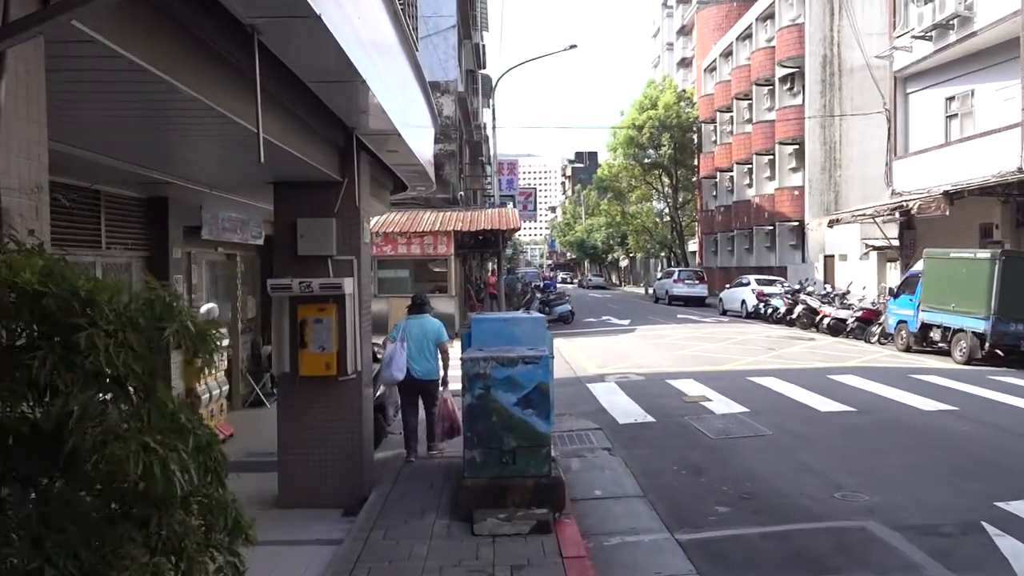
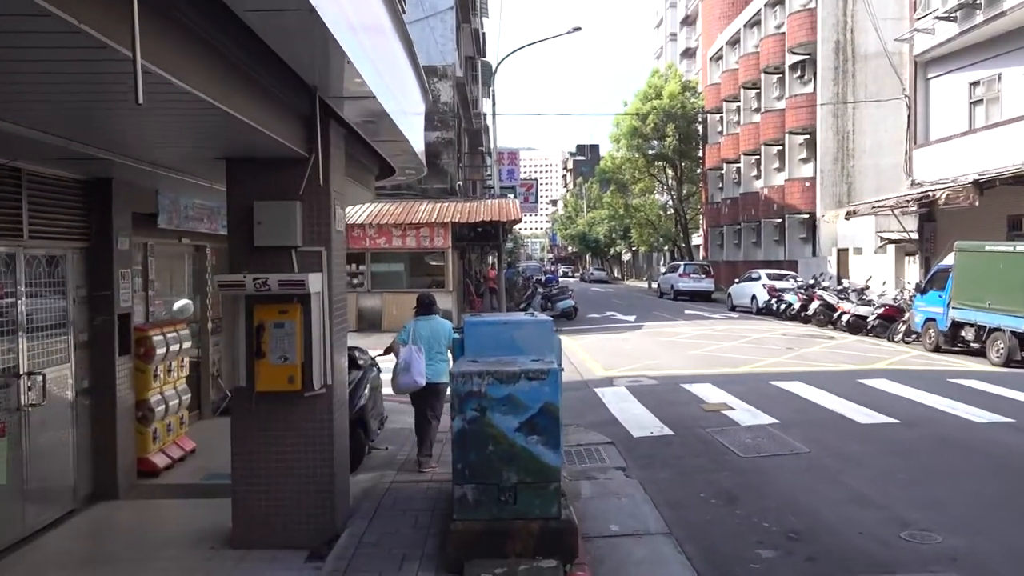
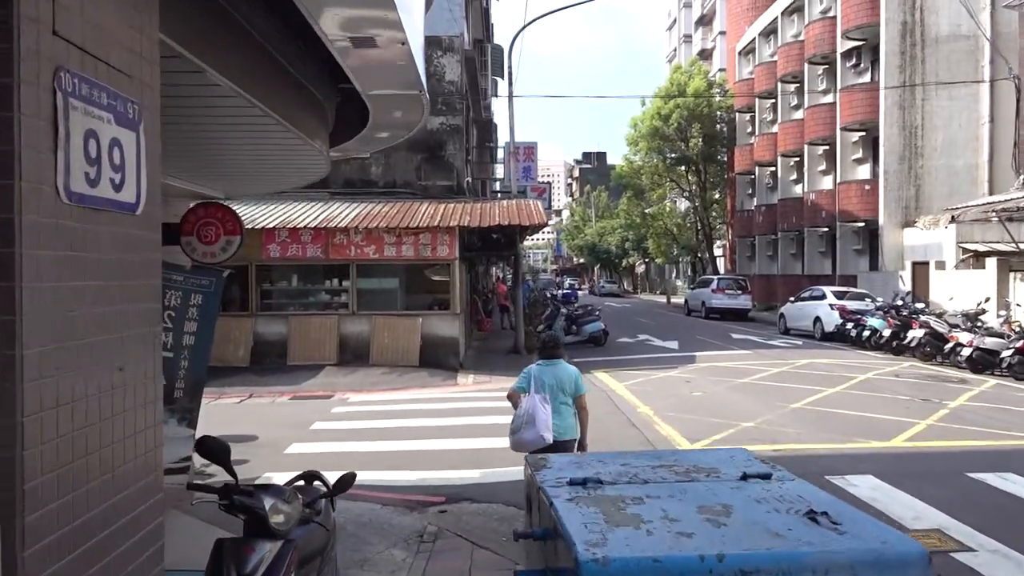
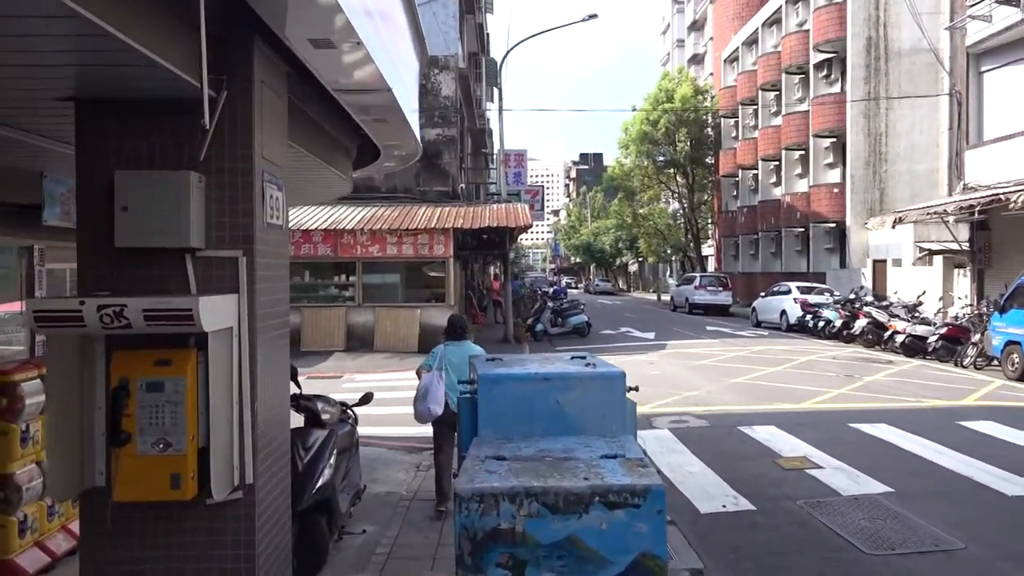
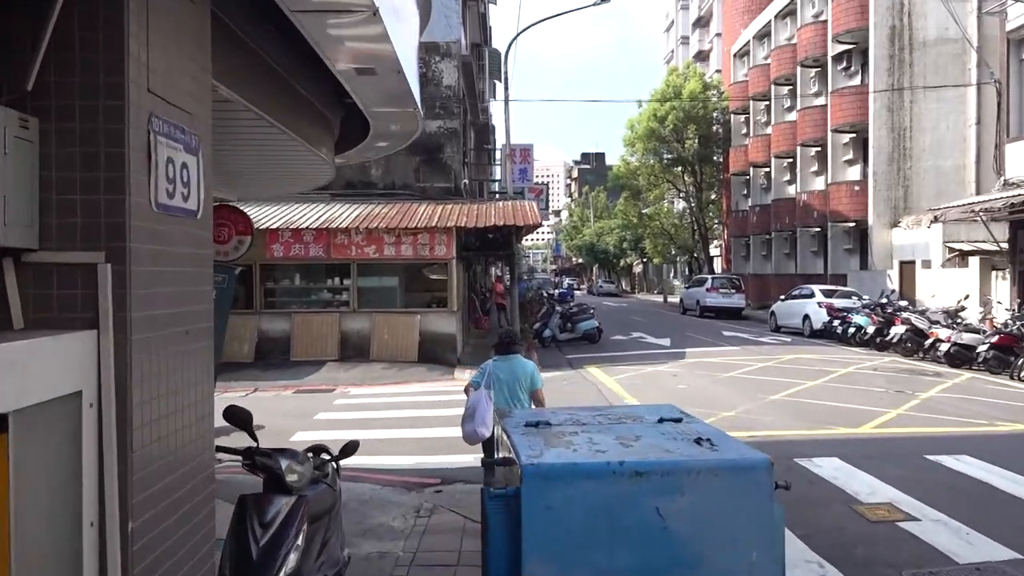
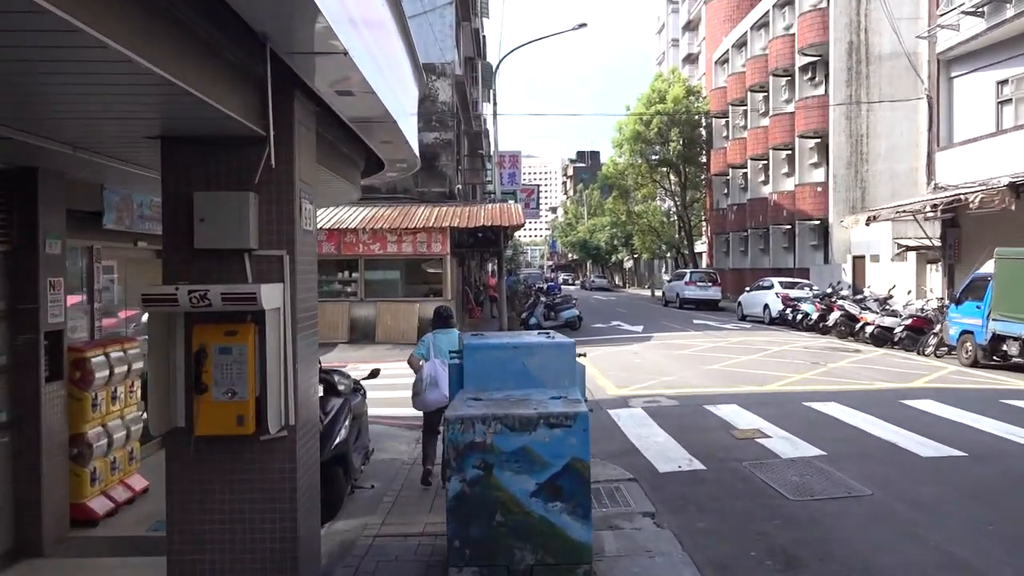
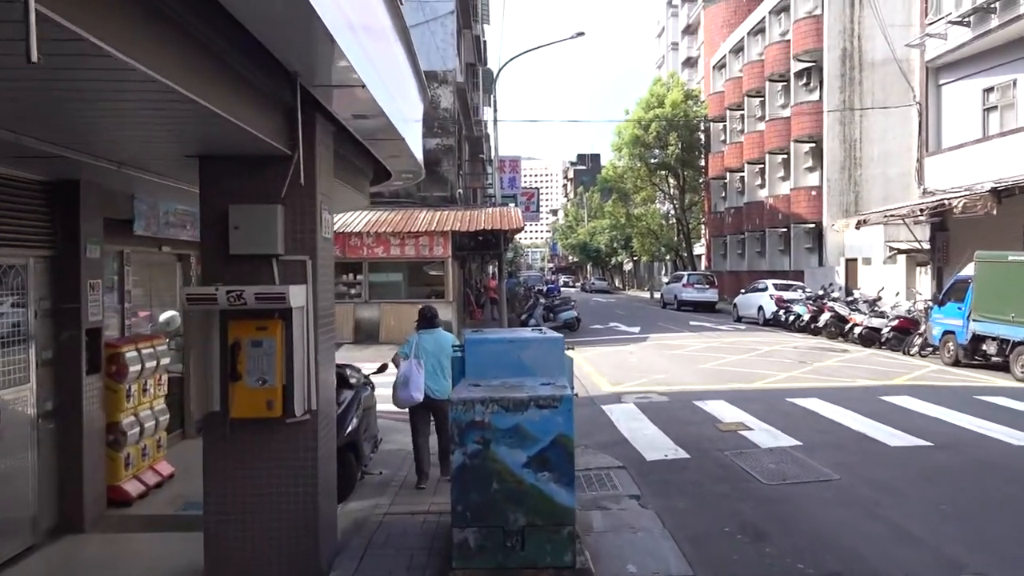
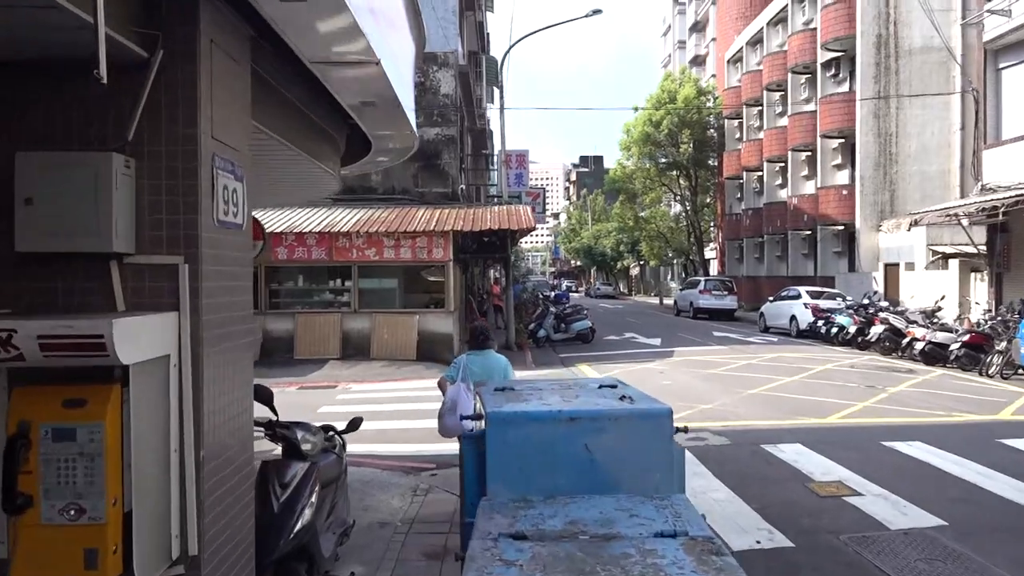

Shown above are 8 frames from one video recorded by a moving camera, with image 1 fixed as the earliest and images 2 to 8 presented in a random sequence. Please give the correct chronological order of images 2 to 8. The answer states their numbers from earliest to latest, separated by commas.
2, 7, 6, 4, 8, 5, 3
